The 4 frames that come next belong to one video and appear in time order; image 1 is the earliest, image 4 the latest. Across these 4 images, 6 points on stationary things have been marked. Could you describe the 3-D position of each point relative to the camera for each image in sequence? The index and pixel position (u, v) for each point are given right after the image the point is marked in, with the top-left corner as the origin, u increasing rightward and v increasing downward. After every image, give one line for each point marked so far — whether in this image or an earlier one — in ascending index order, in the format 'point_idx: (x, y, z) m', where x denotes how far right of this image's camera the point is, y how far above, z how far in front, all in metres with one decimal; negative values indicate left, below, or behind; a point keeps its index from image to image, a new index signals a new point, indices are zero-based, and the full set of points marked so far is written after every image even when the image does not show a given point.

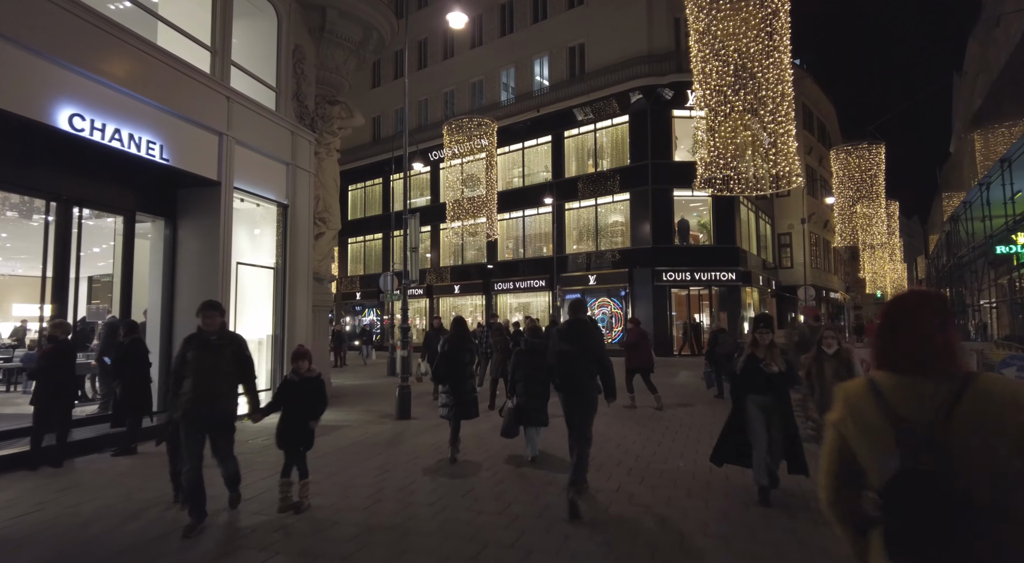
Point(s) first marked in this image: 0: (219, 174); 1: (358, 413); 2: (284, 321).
0: (-5.3, +2.0, +9.8) m
1: (-3.2, -2.7, +10.9) m
2: (-4.8, -0.8, +11.3) m
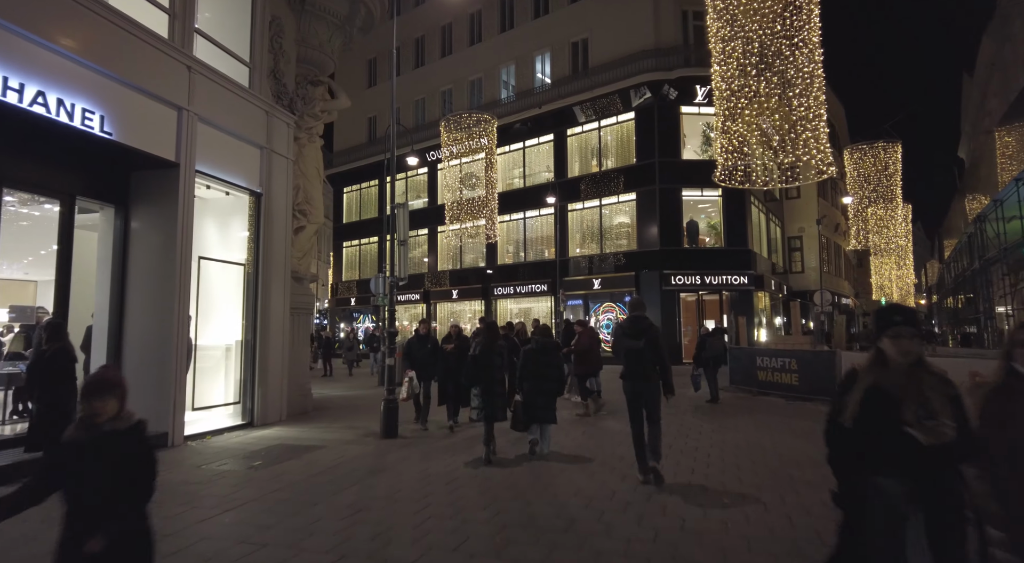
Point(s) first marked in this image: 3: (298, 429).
0: (-5.3, +2.0, +8.5) m
1: (-3.1, -2.7, +9.6) m
2: (-4.8, -0.8, +10.0) m
3: (-3.9, -2.6, +9.7) m
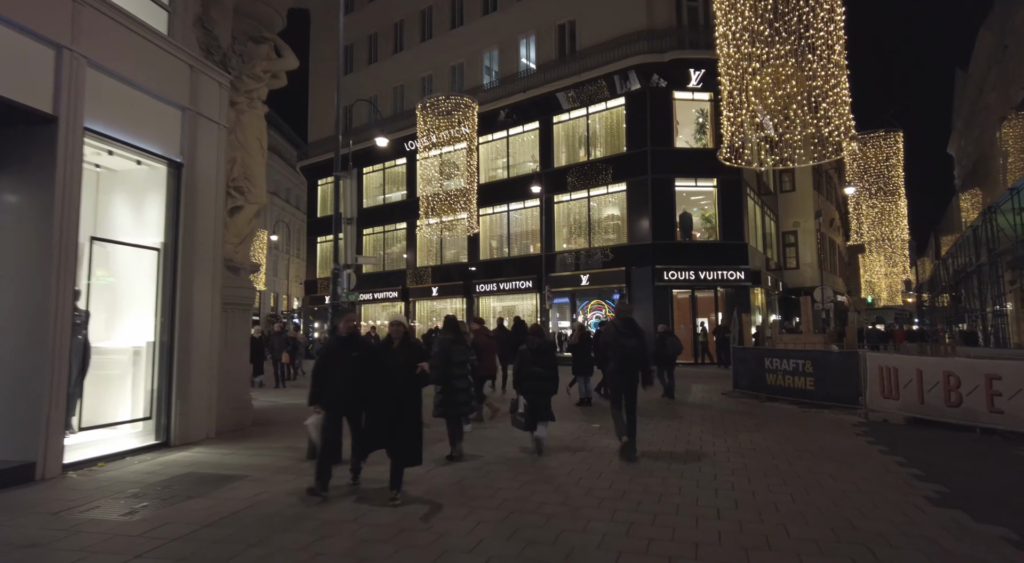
0: (-5.6, +2.2, +6.7) m
1: (-3.5, -2.5, +7.8) m
2: (-5.1, -0.6, +8.2) m
3: (-4.2, -2.5, +7.9) m
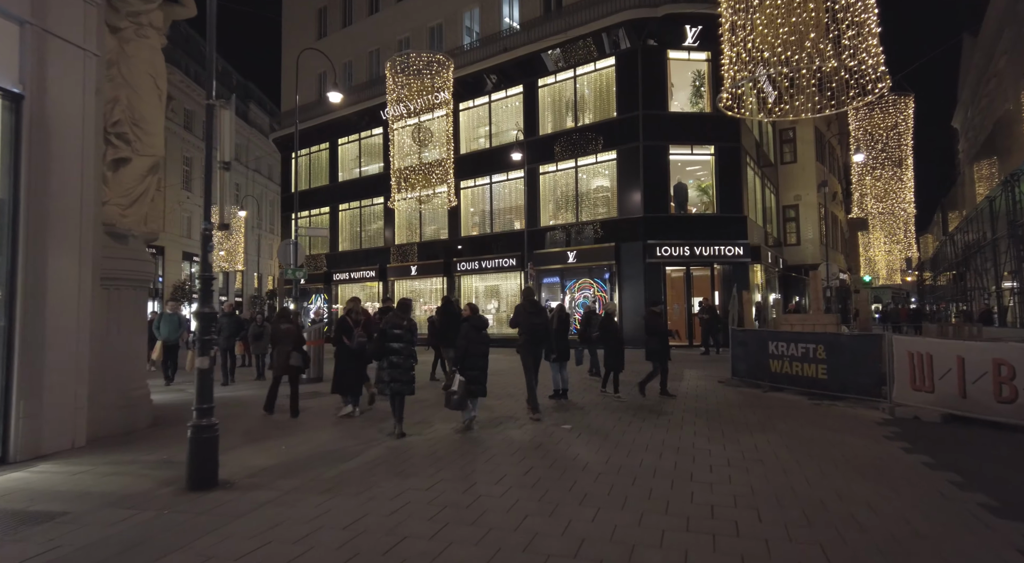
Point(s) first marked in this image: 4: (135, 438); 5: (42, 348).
0: (-6.3, +2.5, +4.7) m
1: (-4.2, -2.1, +6.1) m
2: (-5.8, -0.3, +6.4) m
3: (-4.9, -2.1, +6.2) m
4: (-5.2, -2.2, +7.5) m
5: (-5.6, -0.8, +6.5) m
